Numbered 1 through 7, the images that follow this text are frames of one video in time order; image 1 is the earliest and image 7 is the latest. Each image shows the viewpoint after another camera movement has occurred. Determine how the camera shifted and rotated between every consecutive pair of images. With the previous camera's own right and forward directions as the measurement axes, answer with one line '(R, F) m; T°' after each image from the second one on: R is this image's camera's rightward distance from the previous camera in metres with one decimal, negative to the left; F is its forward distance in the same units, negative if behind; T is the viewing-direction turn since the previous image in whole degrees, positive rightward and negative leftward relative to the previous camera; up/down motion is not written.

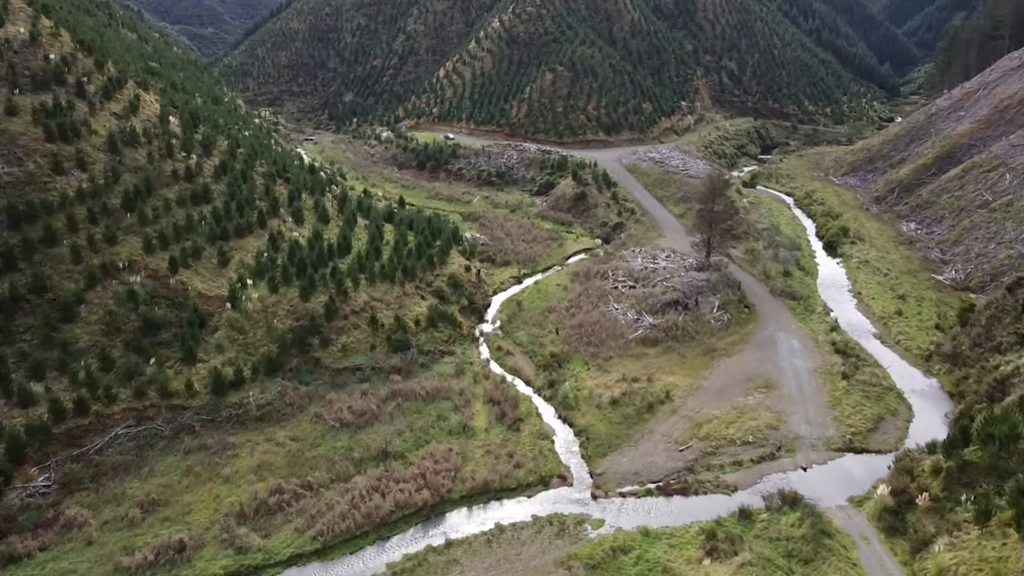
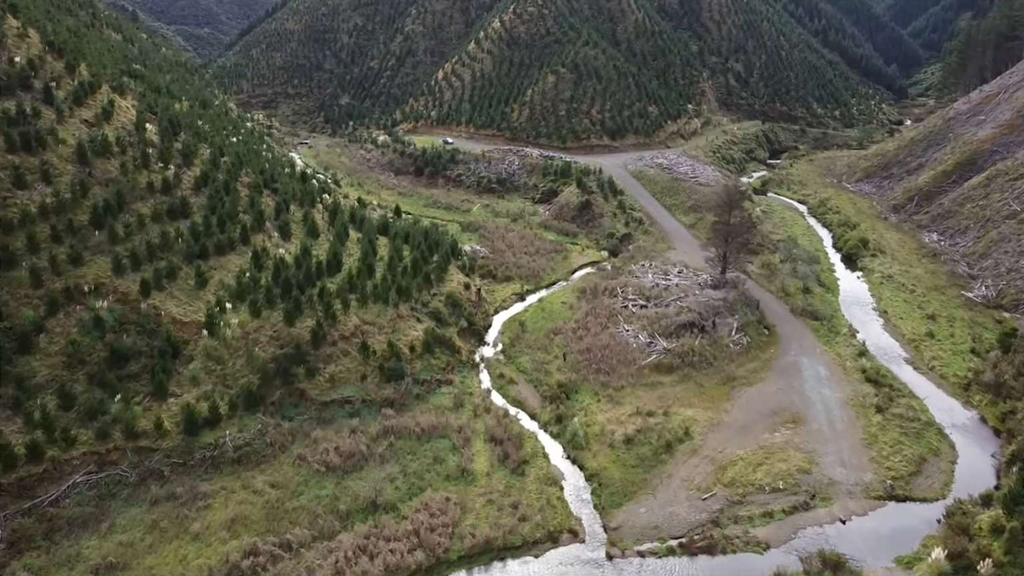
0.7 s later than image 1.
(-0.1, +2.5) m; 0°
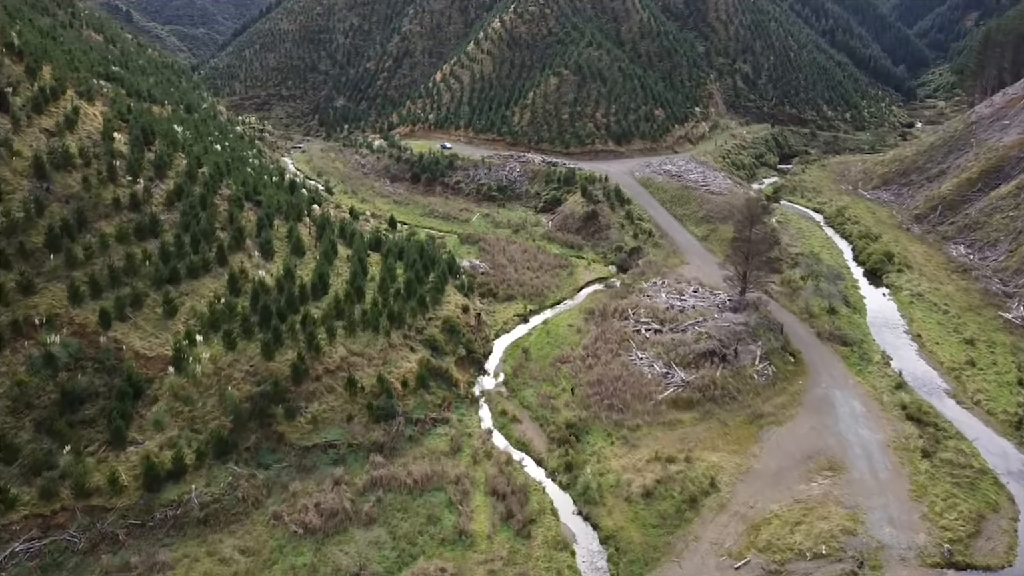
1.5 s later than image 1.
(-0.1, +2.8) m; 0°
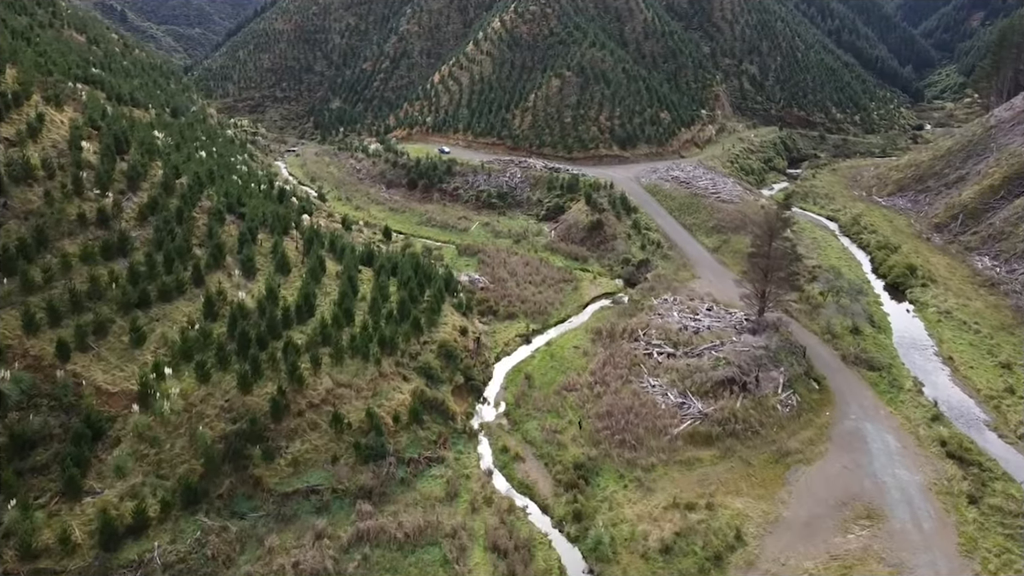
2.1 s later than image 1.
(-0.1, +2.3) m; 0°
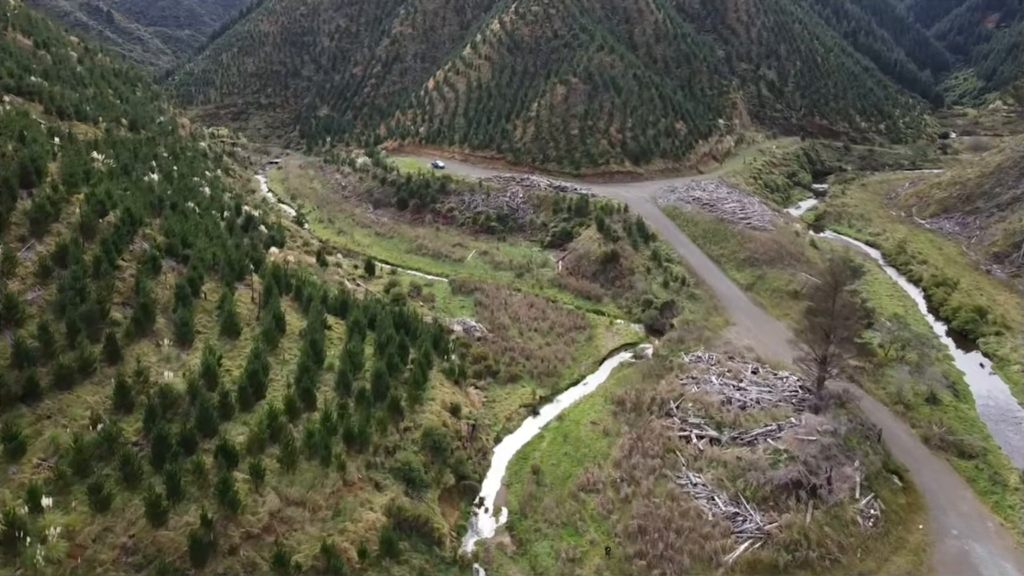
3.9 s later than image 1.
(-0.1, +5.9) m; 0°
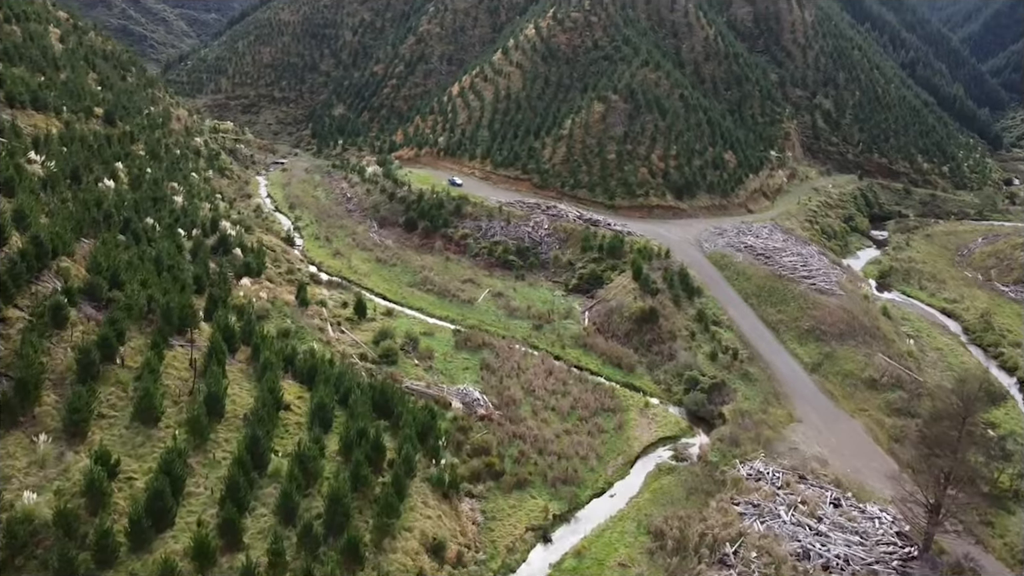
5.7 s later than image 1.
(-0.1, +6.4) m; -1°
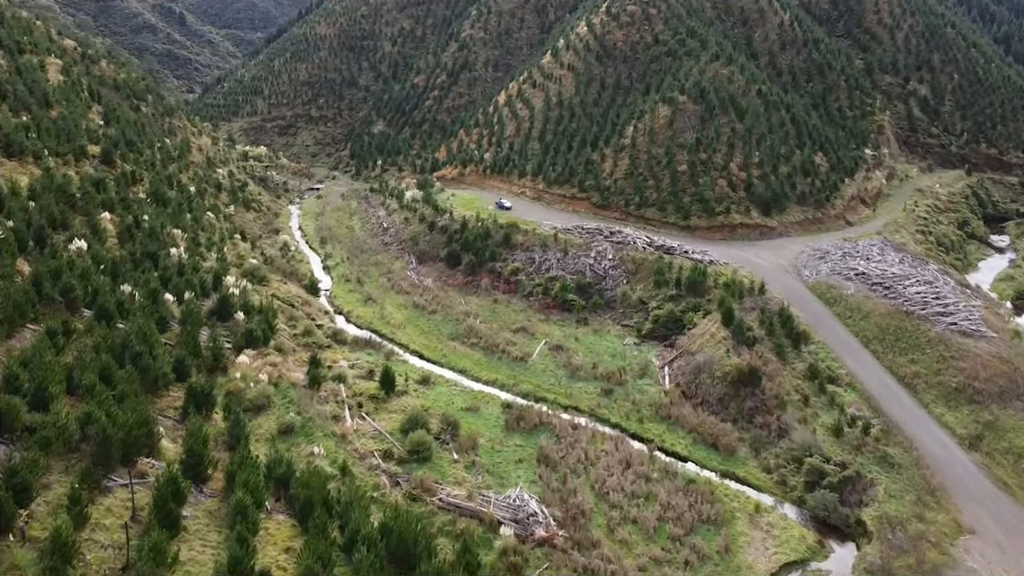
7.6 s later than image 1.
(0.0, +6.4) m; -4°
